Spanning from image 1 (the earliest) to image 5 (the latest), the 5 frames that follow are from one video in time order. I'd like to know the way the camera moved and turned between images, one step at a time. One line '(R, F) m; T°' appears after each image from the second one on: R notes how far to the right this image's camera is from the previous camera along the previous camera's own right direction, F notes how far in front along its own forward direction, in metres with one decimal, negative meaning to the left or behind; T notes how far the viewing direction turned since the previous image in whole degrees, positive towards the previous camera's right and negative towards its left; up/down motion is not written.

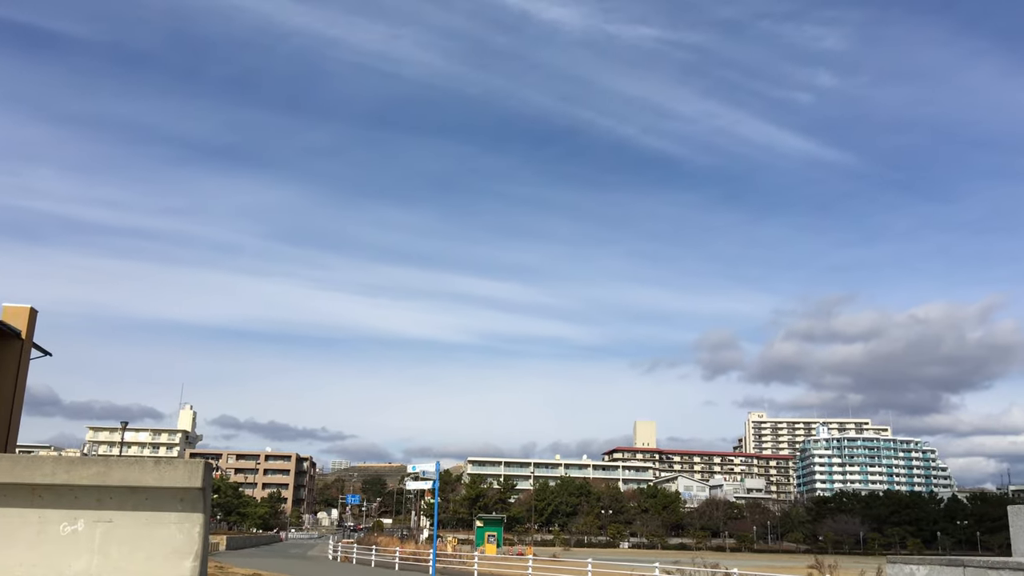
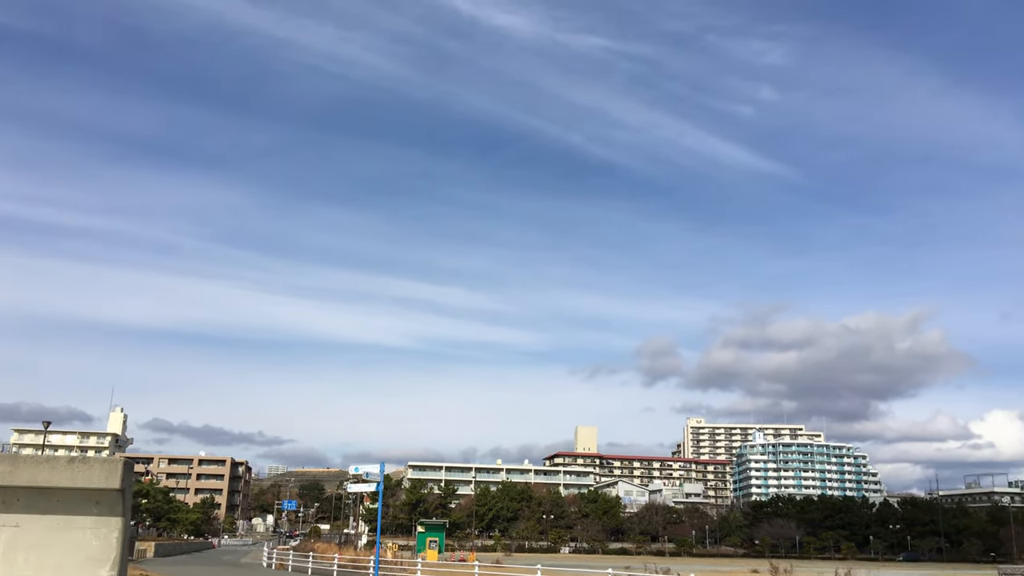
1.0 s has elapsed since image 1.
(+3.1, -1.0) m; 0°
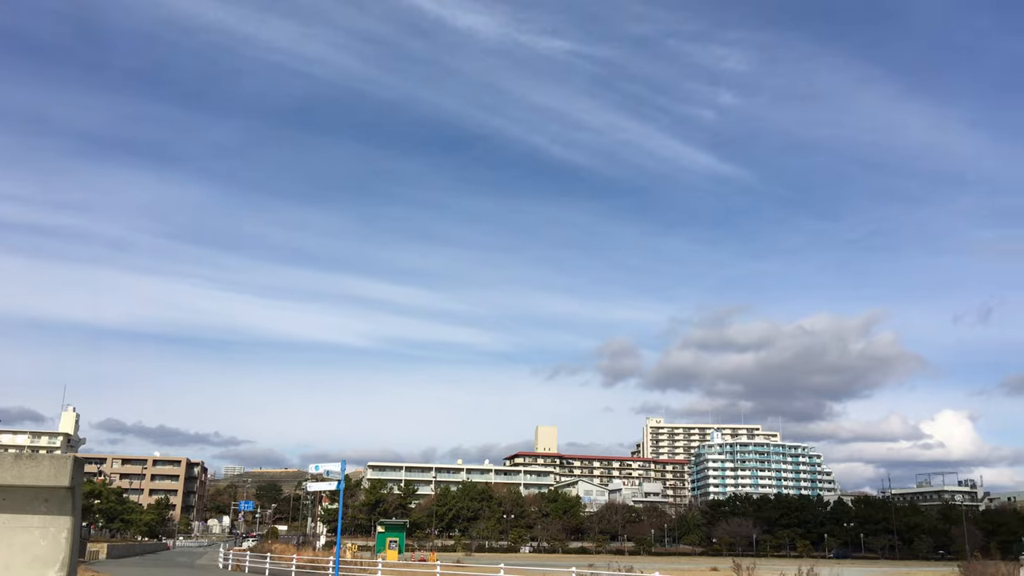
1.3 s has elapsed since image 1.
(+0.4, -0.1) m; +2°
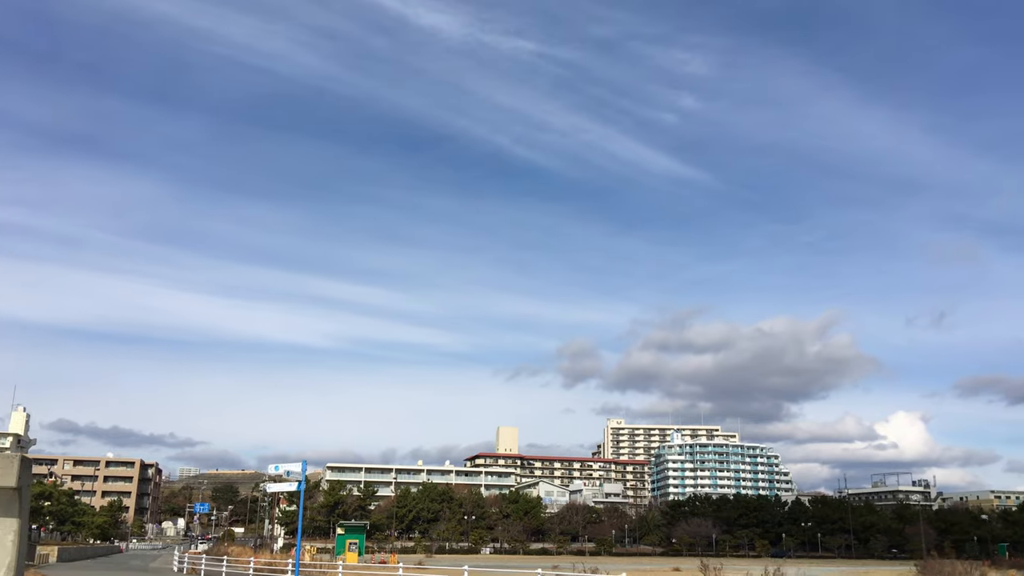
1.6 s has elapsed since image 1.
(+0.6, -0.1) m; +2°
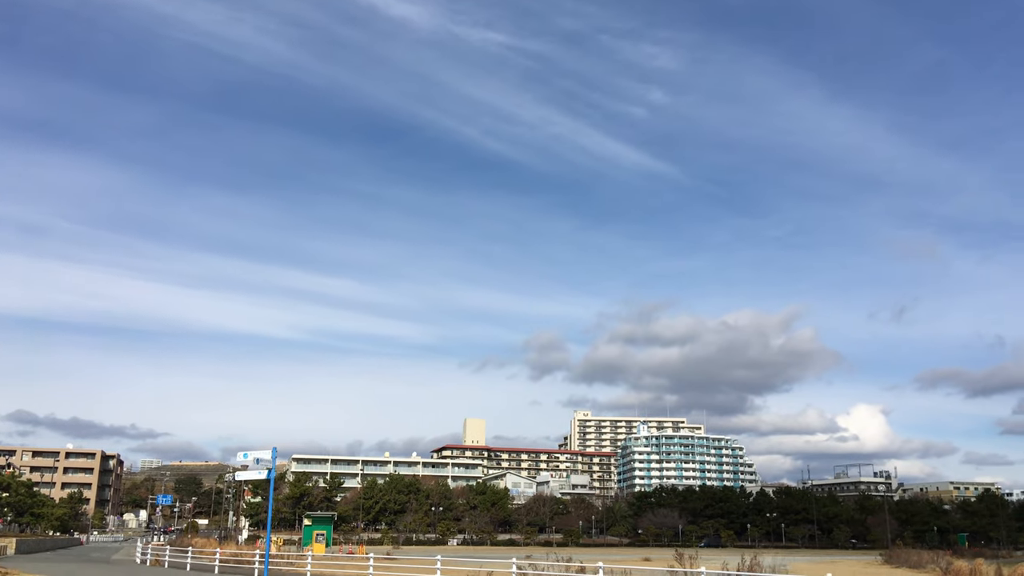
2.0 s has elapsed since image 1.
(+0.2, -0.1) m; +2°
